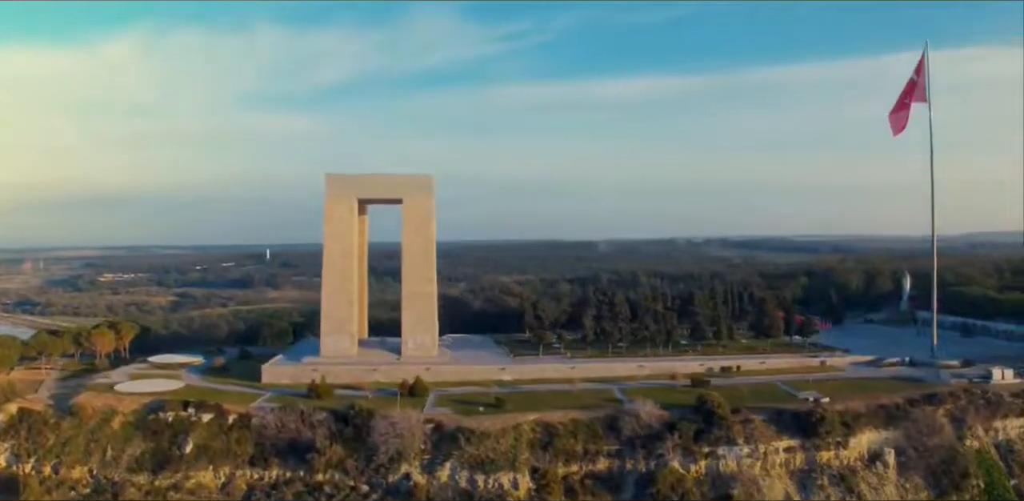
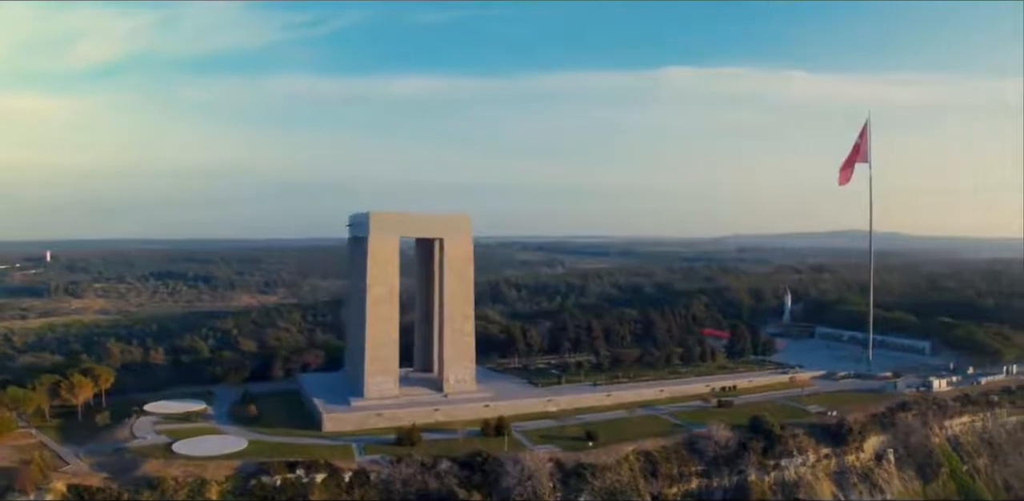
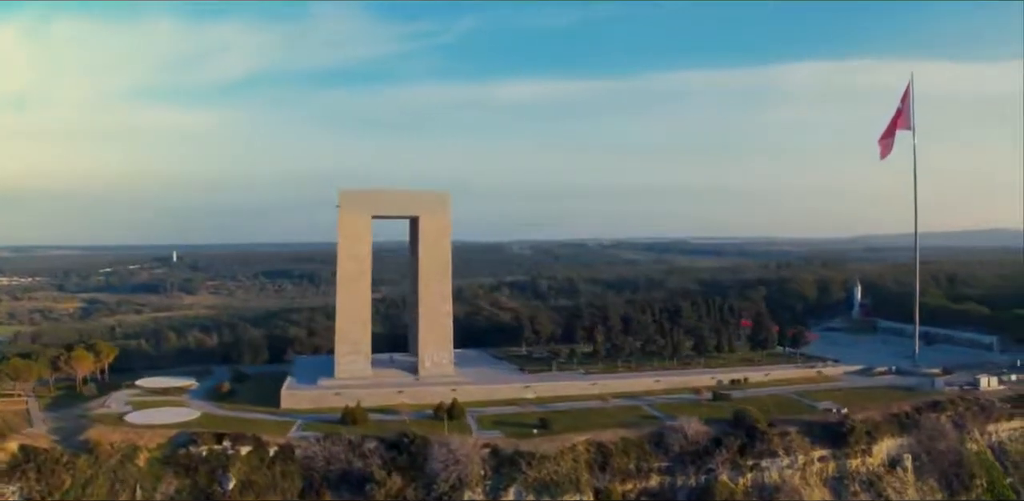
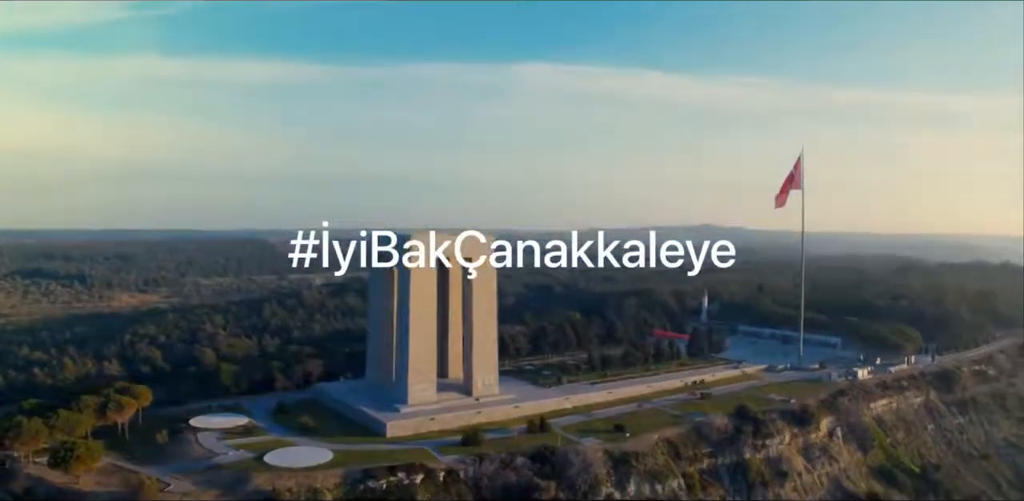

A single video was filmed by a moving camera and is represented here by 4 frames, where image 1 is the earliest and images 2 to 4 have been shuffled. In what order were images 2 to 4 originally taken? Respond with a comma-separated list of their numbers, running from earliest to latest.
3, 2, 4
